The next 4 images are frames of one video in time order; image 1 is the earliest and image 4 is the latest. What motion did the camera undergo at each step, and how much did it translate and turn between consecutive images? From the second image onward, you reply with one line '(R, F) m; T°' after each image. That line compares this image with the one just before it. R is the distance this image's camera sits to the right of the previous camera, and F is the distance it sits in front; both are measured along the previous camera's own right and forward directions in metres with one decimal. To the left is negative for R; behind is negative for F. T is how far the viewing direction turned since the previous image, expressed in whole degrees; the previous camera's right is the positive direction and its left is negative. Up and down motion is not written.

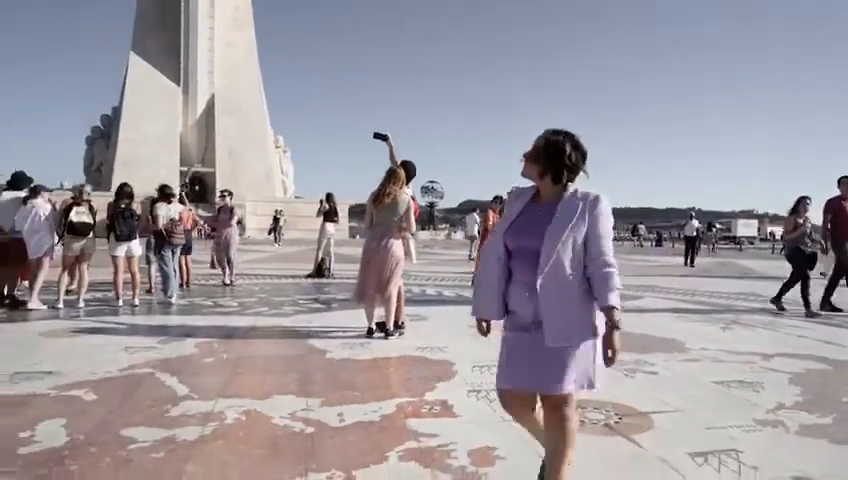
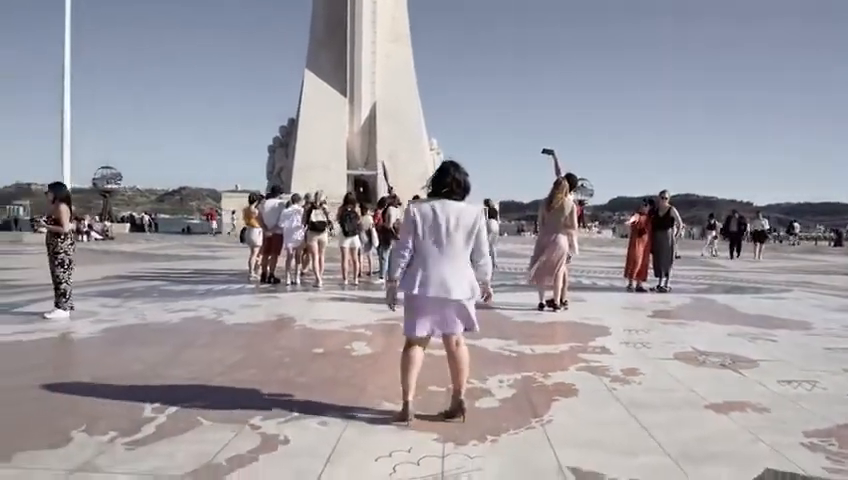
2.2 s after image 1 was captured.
(-0.2, -2.1) m; -14°
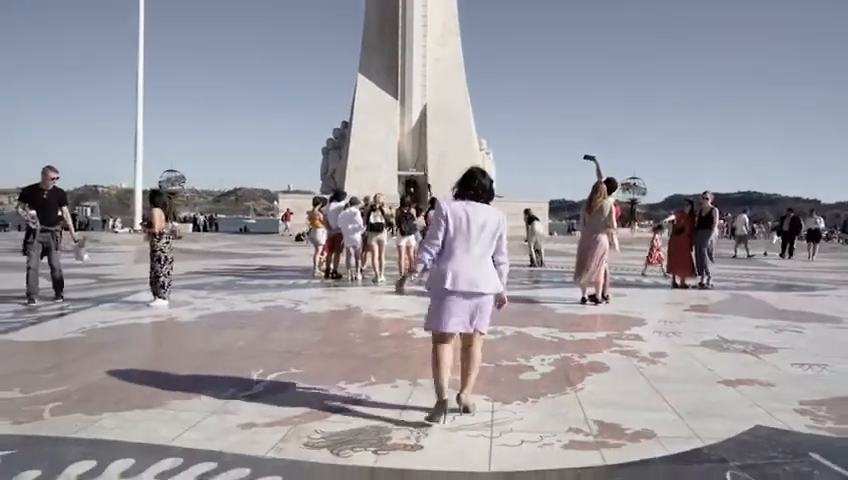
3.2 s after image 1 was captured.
(0.0, -0.9) m; -5°
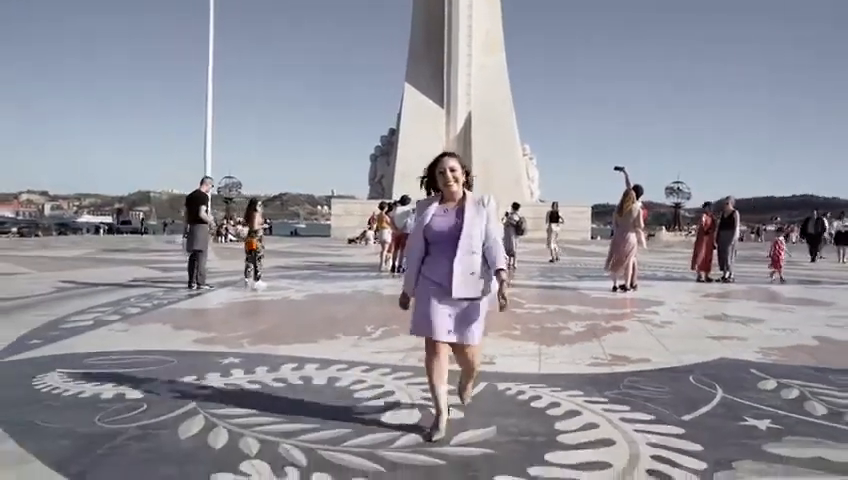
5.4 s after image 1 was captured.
(-0.3, -2.0) m; -4°
